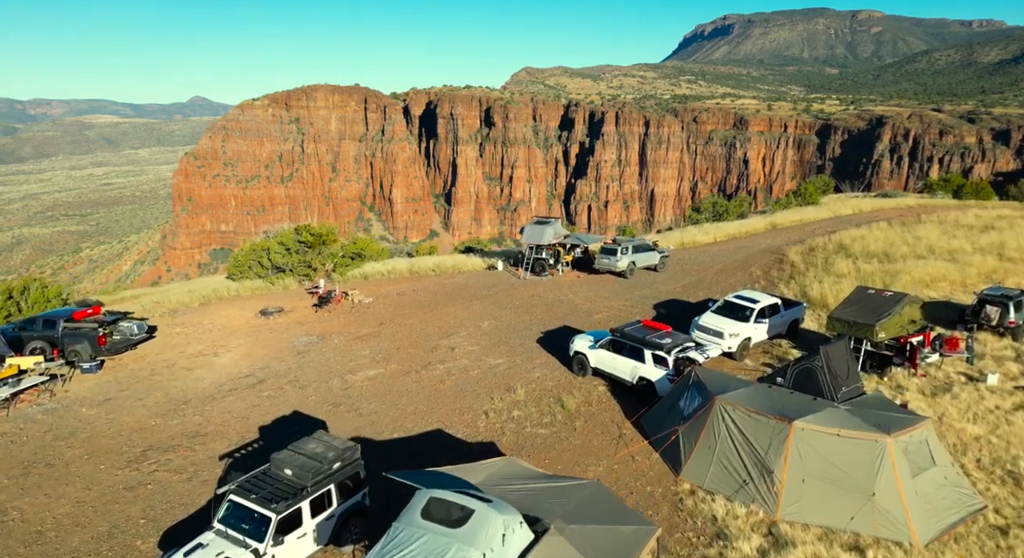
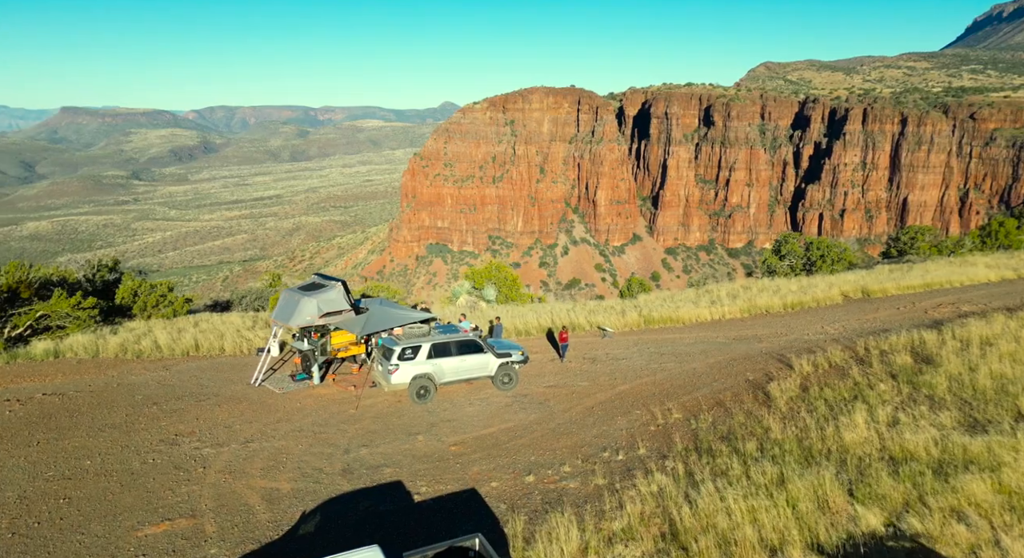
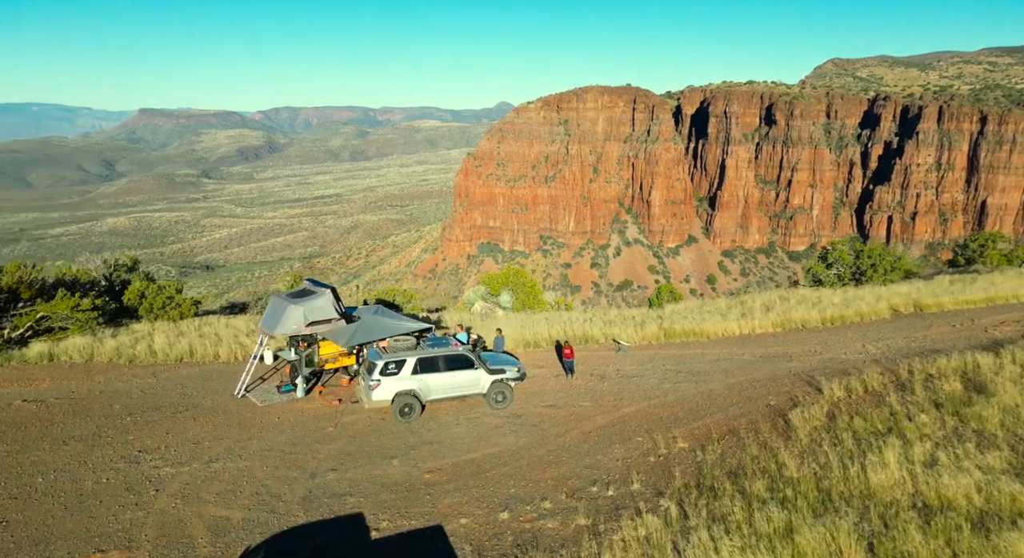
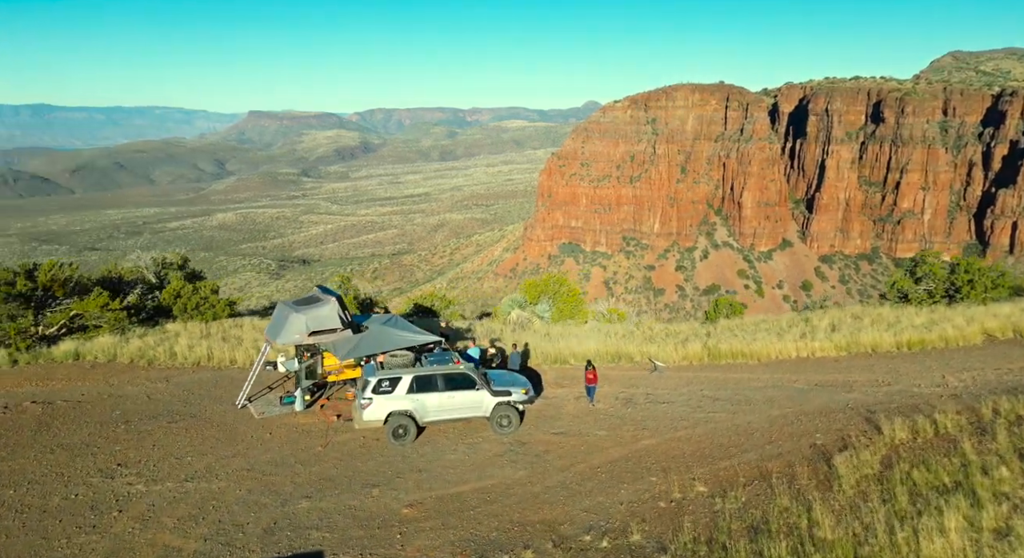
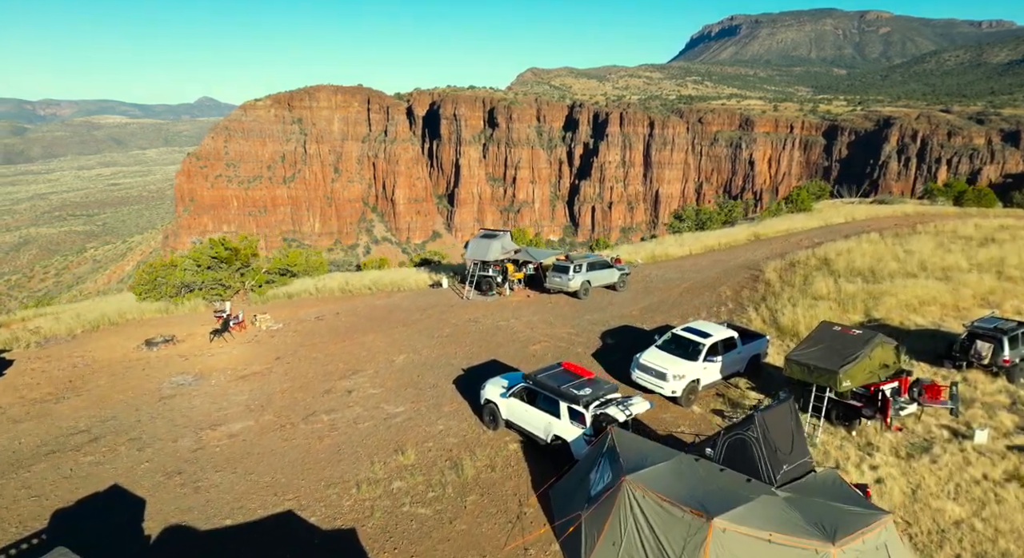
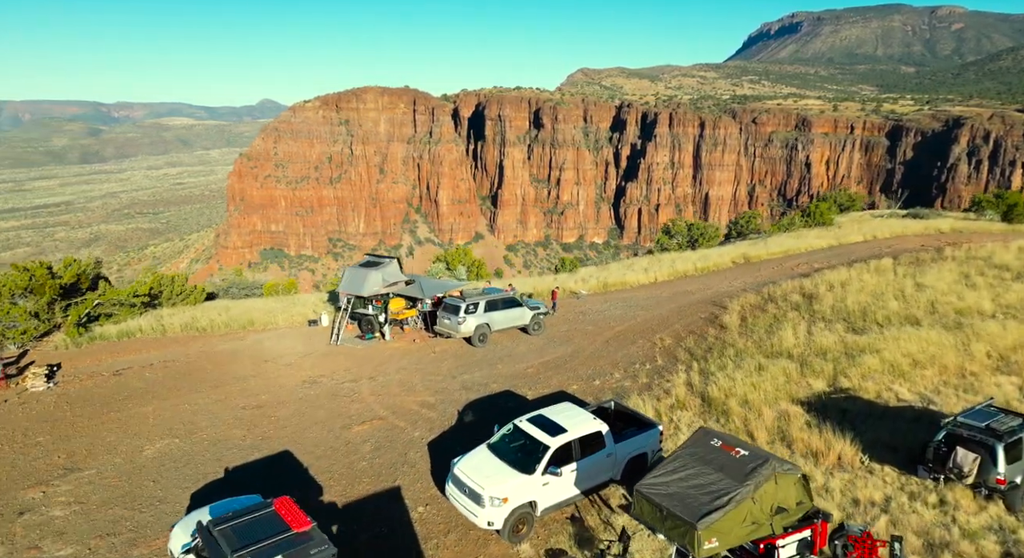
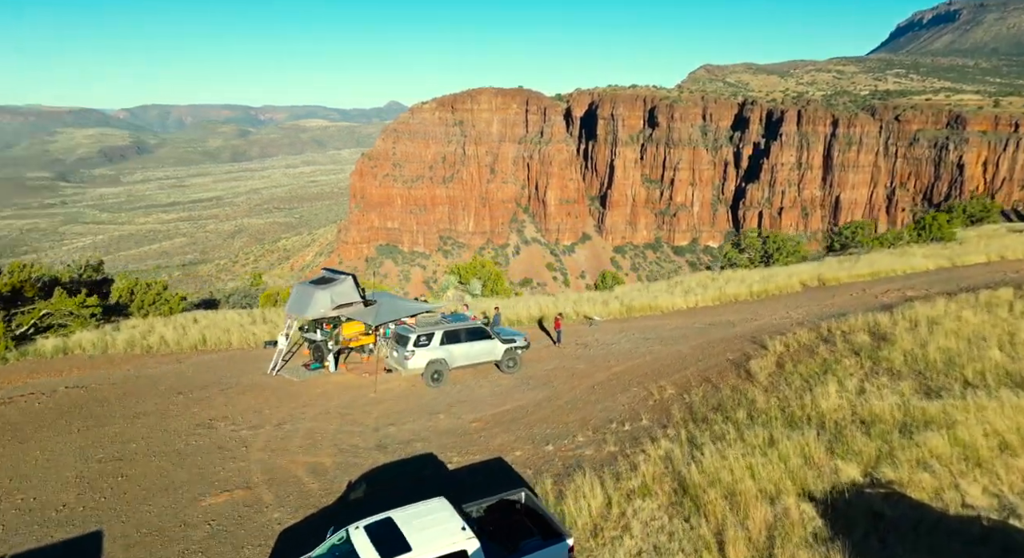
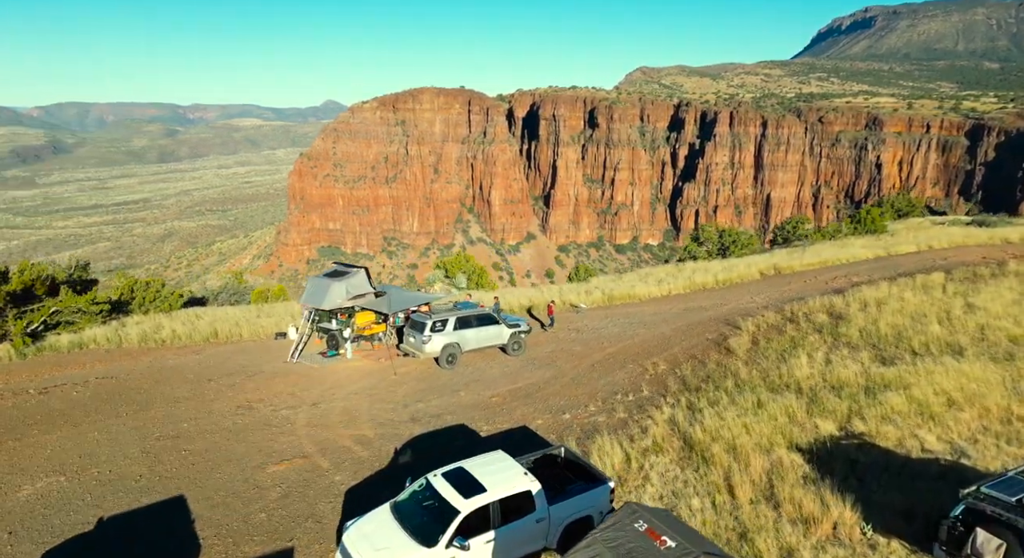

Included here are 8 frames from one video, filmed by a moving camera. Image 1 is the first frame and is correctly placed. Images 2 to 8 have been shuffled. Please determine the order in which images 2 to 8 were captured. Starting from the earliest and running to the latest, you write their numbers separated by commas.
5, 6, 8, 7, 2, 3, 4
